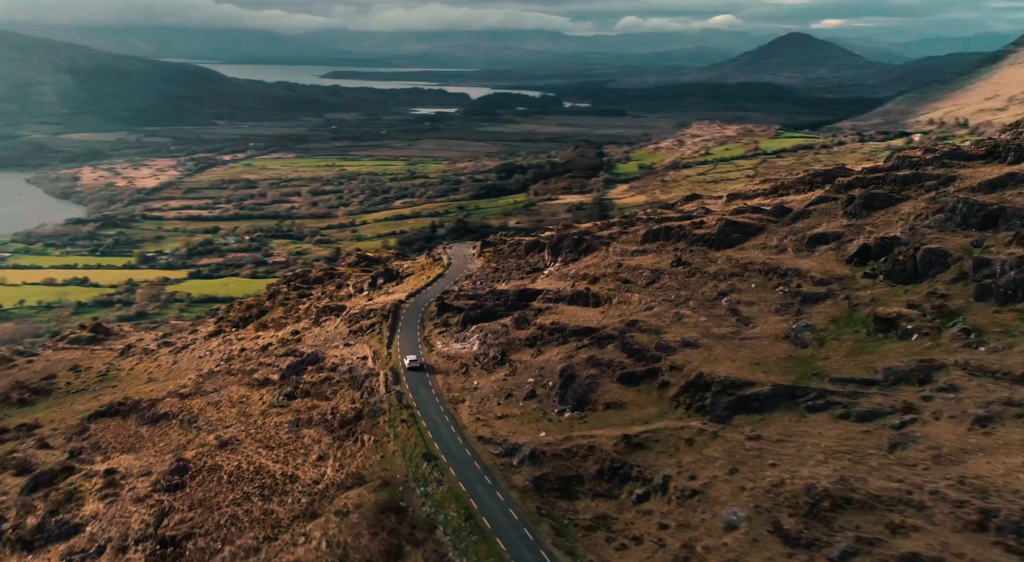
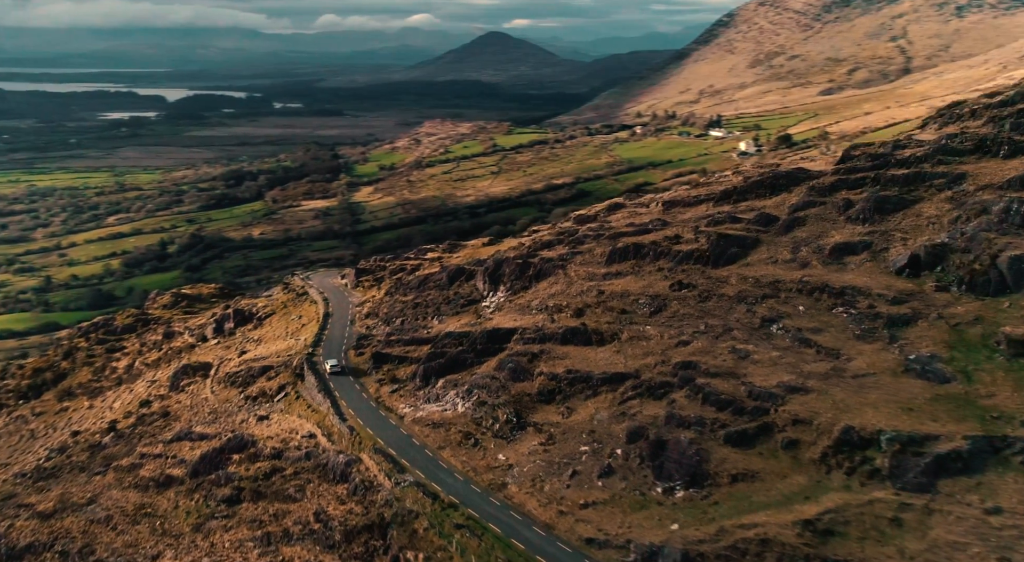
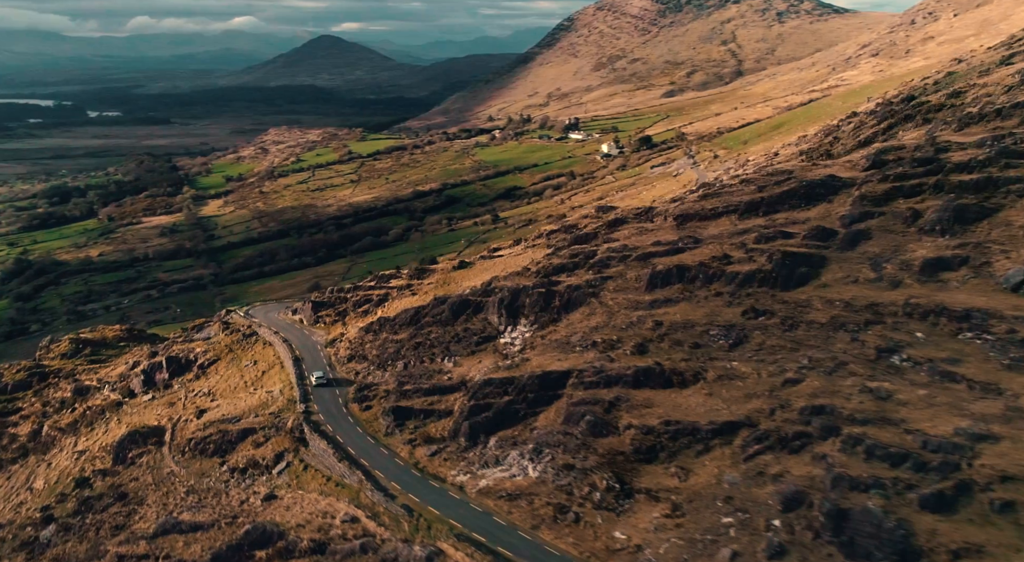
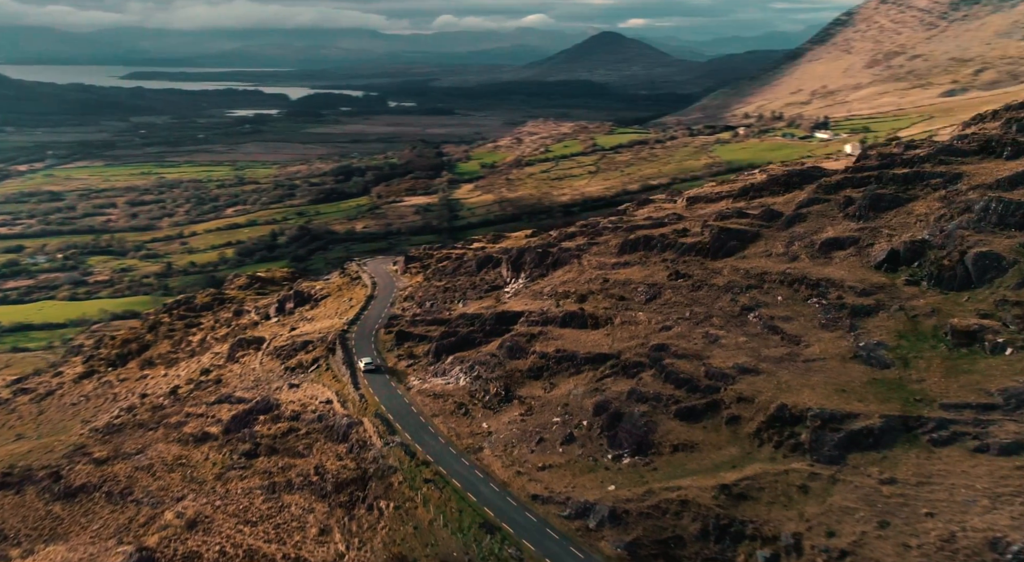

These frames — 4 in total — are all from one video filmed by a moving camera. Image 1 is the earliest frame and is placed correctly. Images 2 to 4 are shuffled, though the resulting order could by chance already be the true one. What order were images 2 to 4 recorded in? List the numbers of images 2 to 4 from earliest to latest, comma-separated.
4, 2, 3
